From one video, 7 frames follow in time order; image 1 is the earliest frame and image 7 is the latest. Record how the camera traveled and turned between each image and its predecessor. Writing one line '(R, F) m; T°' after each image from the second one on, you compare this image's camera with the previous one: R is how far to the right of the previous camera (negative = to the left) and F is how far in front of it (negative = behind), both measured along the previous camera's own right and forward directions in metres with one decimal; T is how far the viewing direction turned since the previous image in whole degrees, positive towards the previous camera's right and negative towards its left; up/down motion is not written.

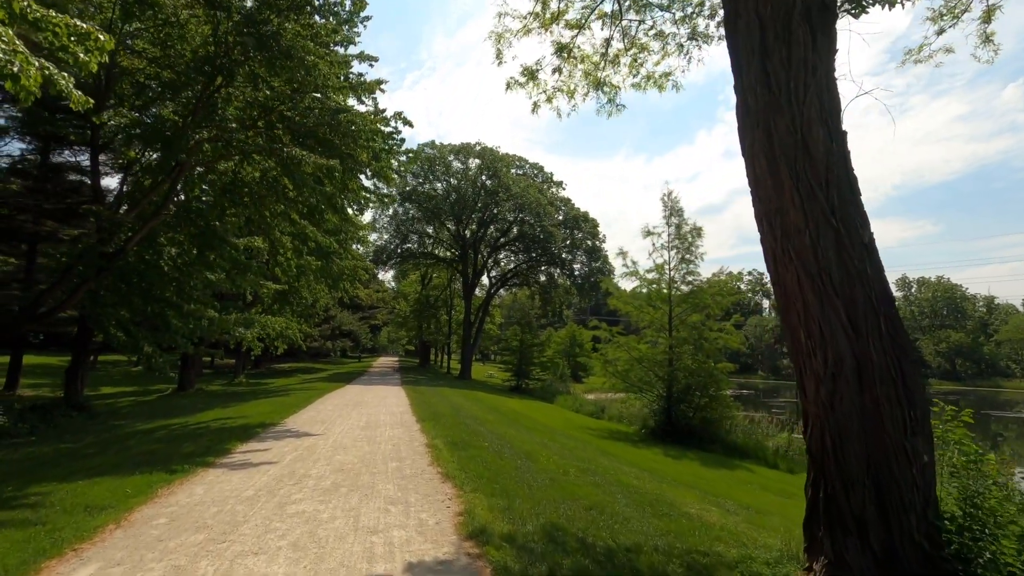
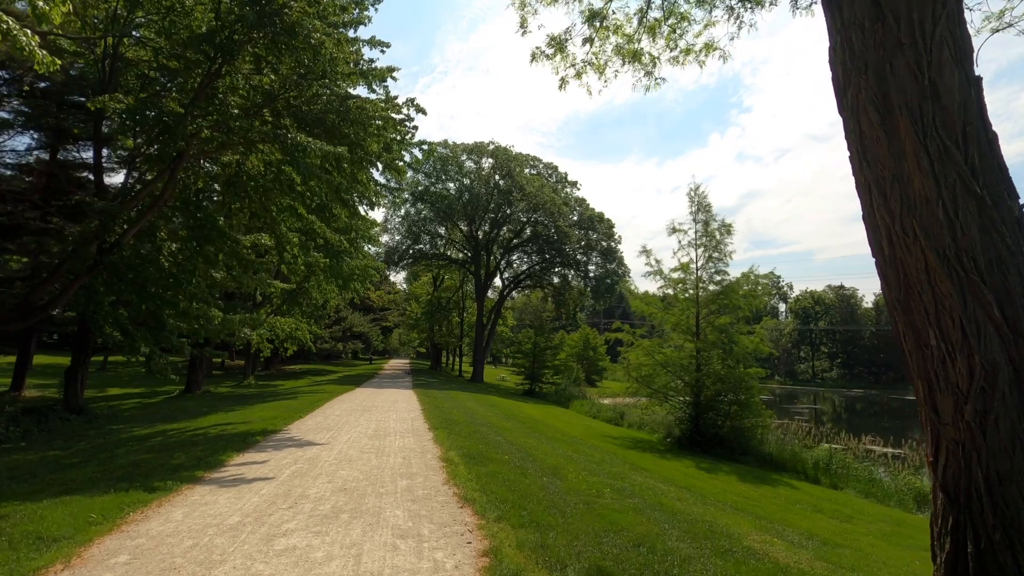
(-0.2, +1.1) m; -1°
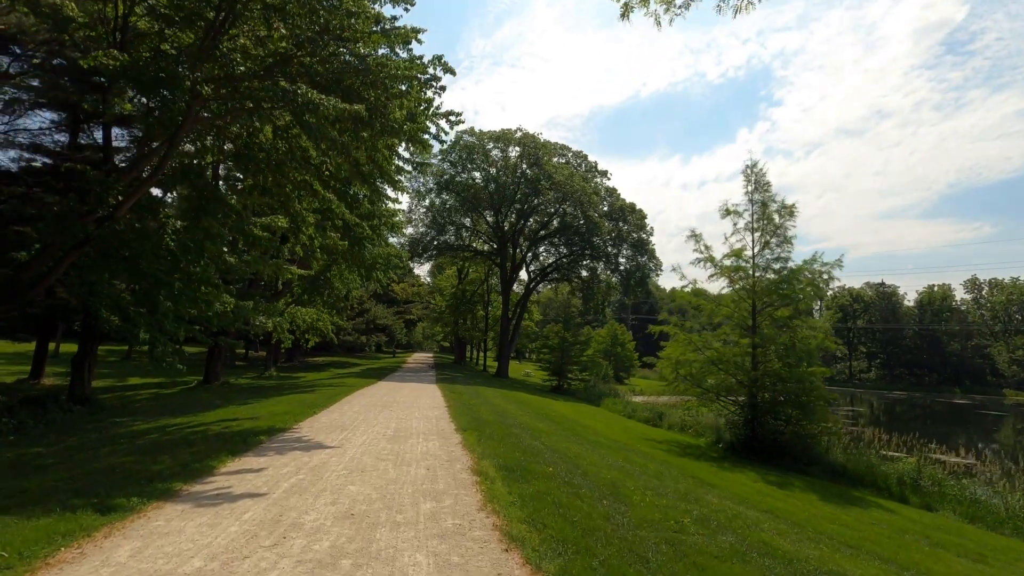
(-0.4, +1.9) m; -2°
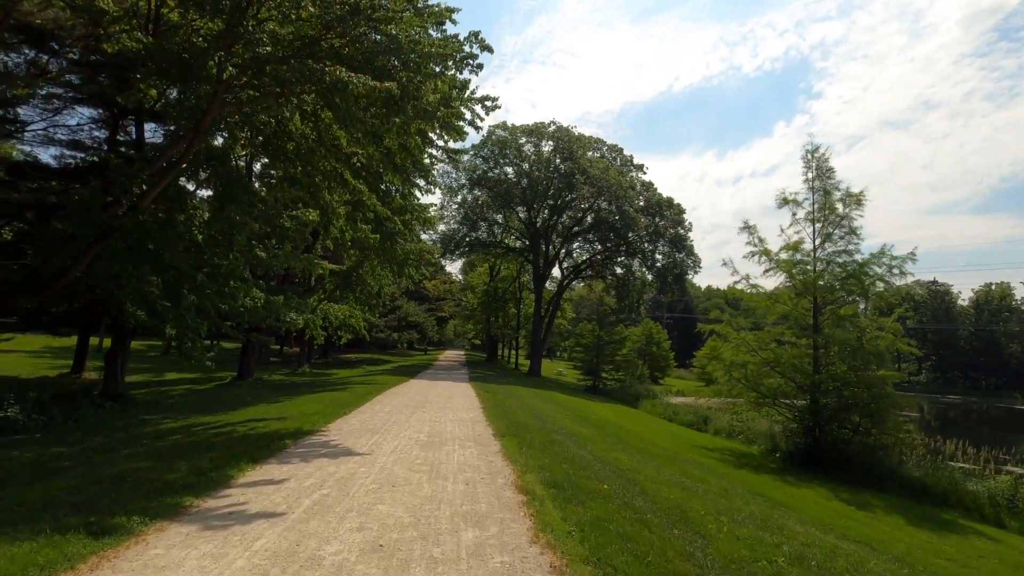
(-0.3, +1.0) m; -3°
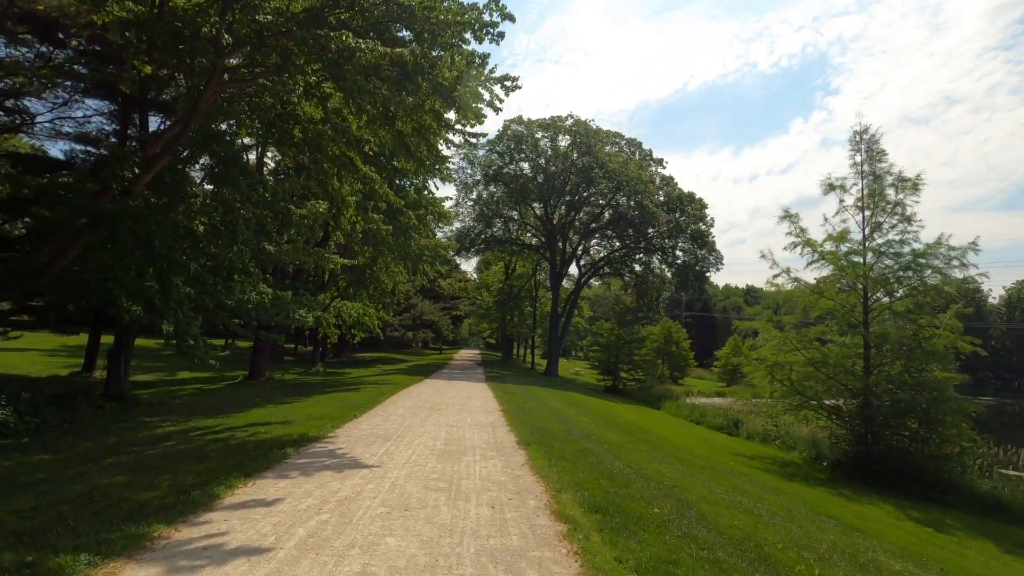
(-0.2, +1.2) m; -2°
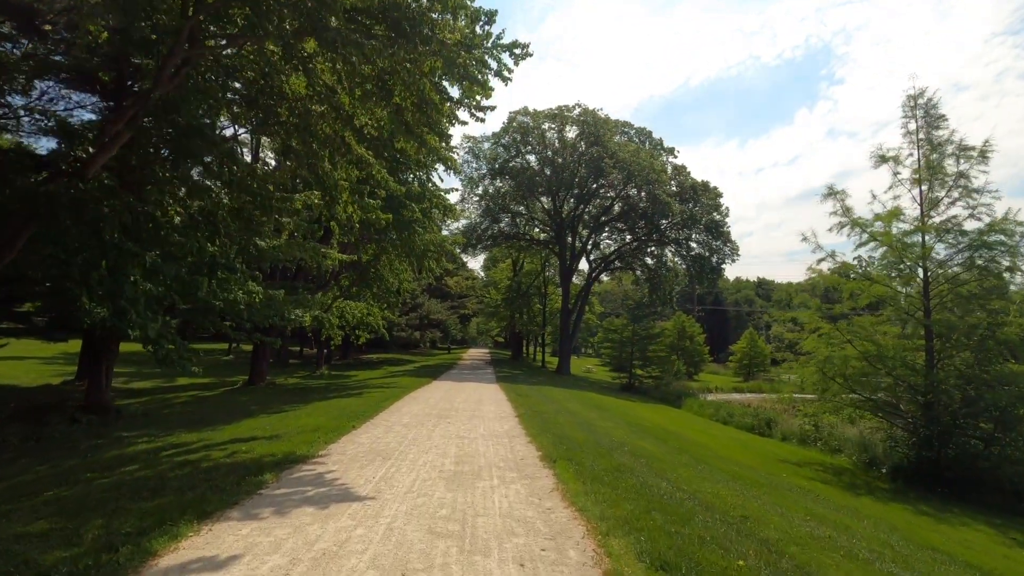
(-0.2, +1.6) m; -1°
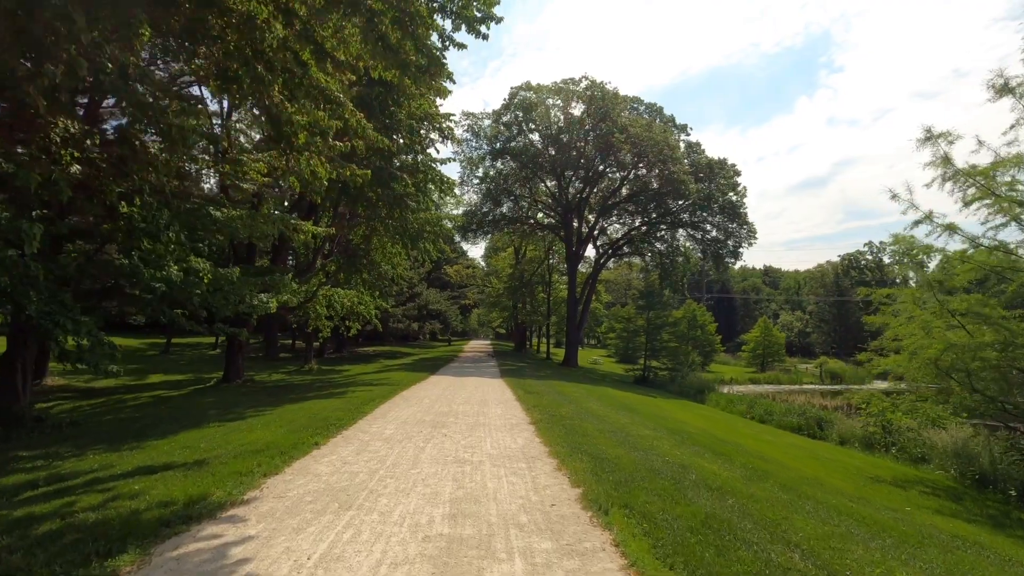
(-0.3, +3.2) m; 0°
